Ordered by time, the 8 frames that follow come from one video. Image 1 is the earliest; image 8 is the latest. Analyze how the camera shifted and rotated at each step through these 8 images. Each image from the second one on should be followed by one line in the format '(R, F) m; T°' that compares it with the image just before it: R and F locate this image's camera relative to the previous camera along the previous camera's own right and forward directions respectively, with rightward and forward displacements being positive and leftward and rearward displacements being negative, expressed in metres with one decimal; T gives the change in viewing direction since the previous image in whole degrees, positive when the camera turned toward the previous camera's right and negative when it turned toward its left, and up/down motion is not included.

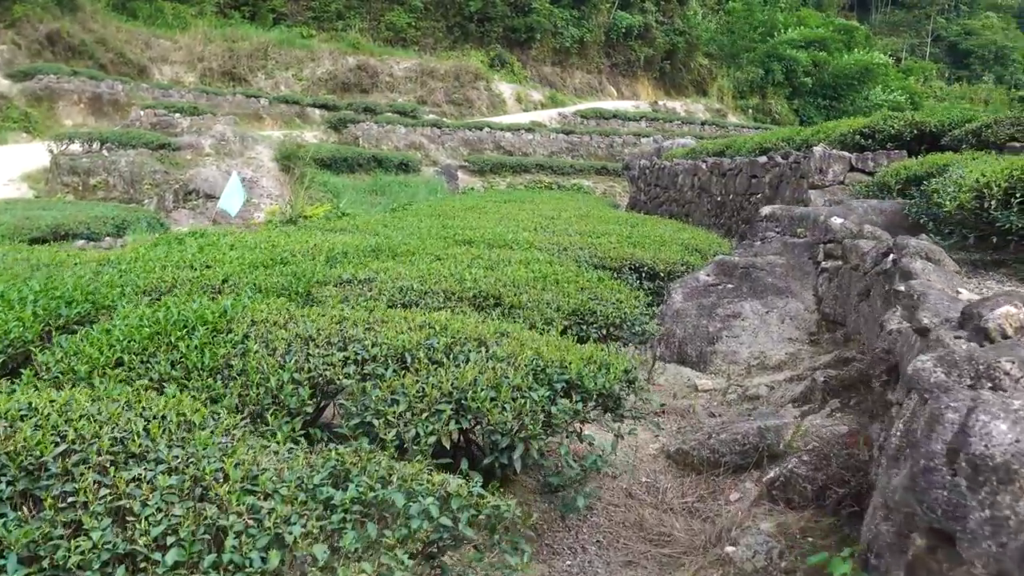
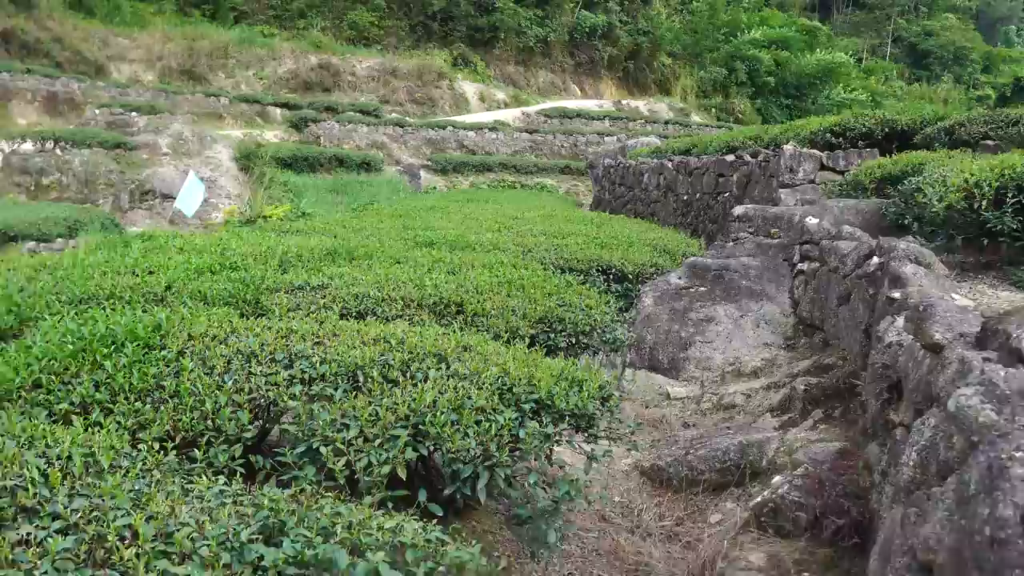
(0.0, +0.2) m; +2°
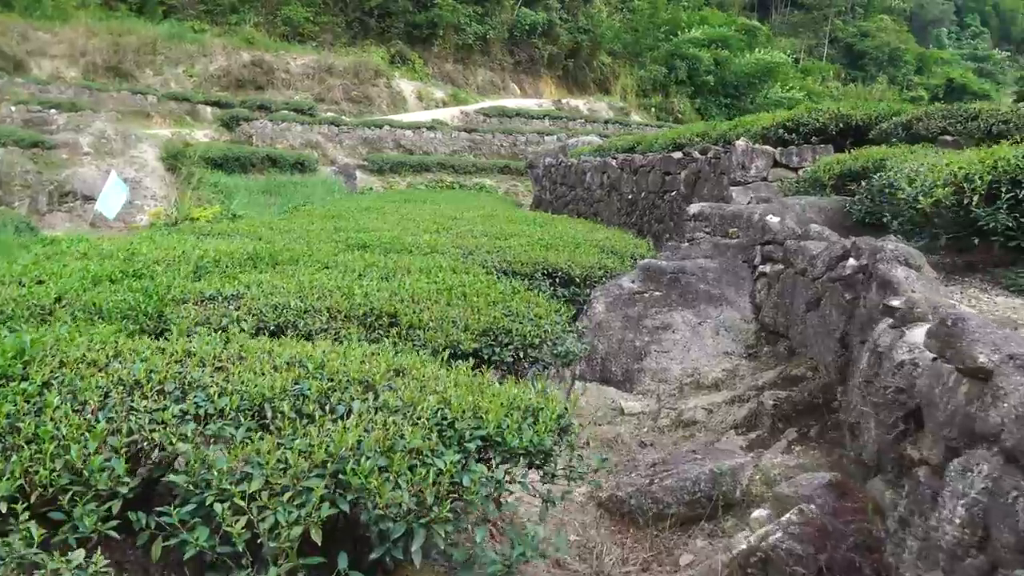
(0.0, +0.4) m; +3°
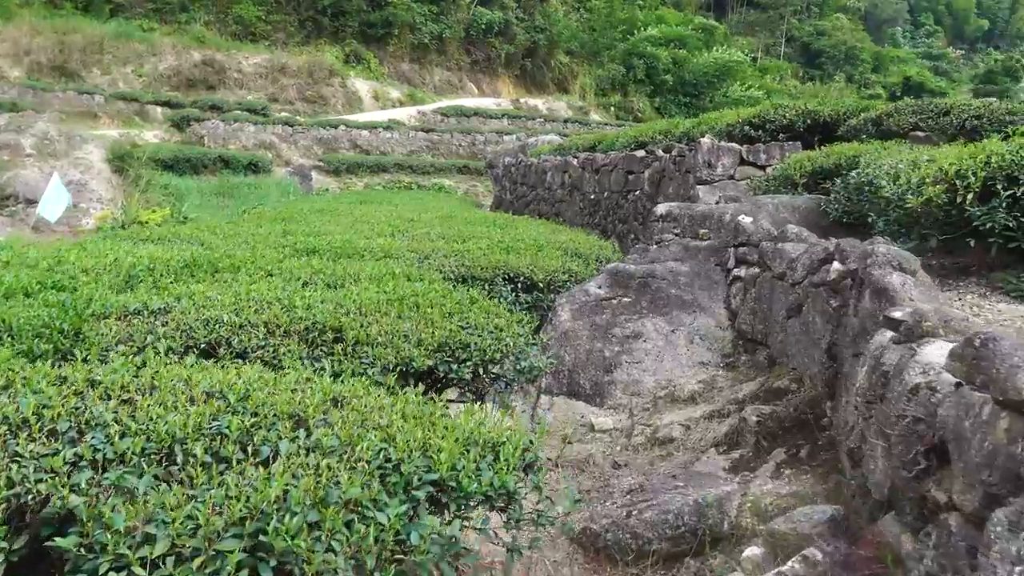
(0.0, +0.3) m; +2°
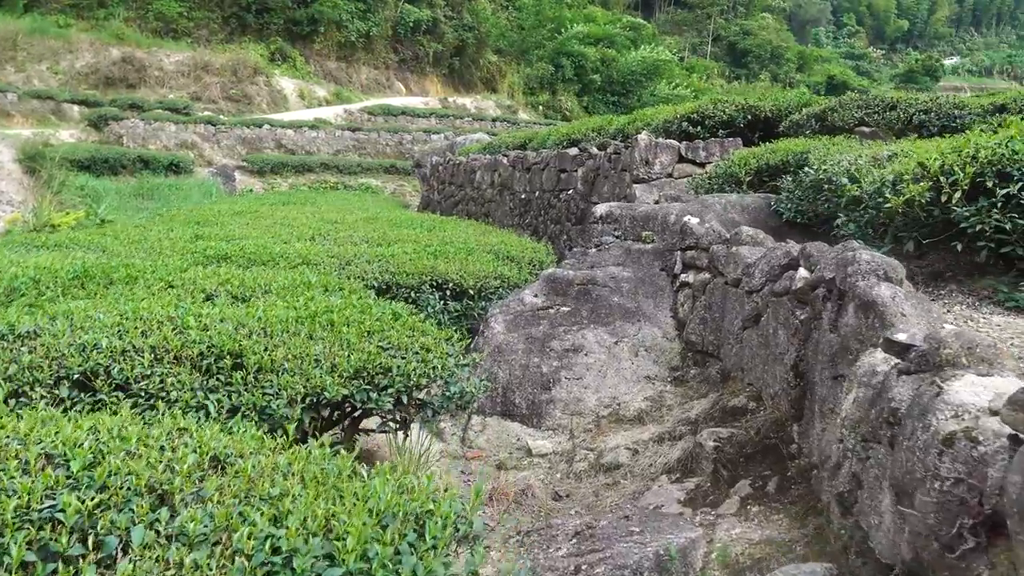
(0.0, +0.4) m; +4°
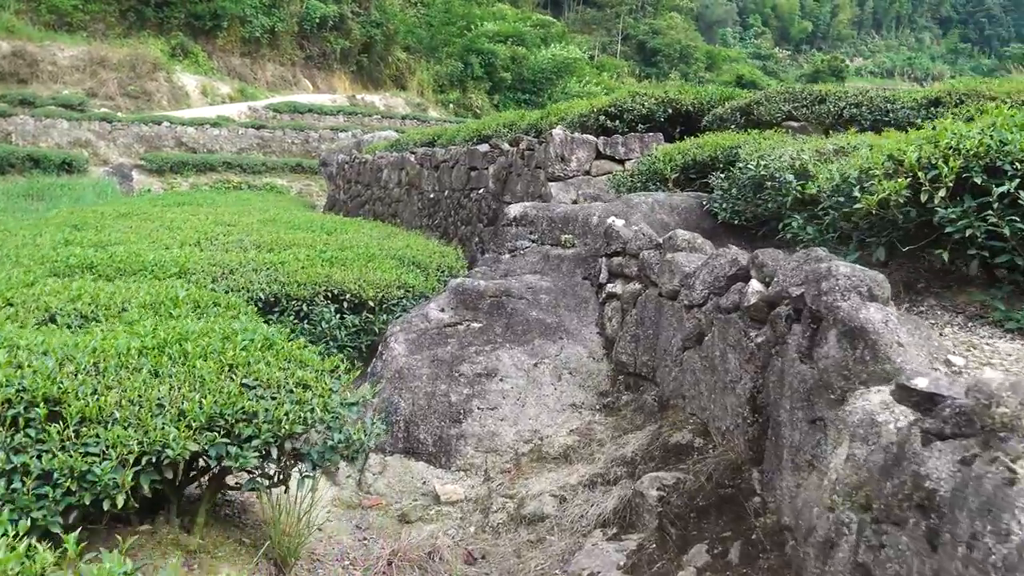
(0.0, +0.5) m; +5°
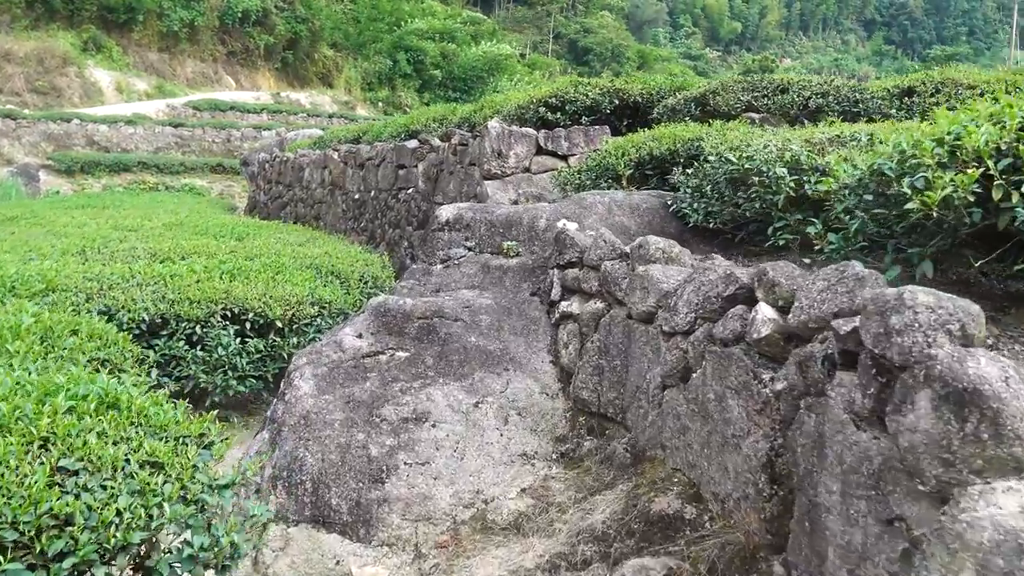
(0.0, +0.6) m; +4°
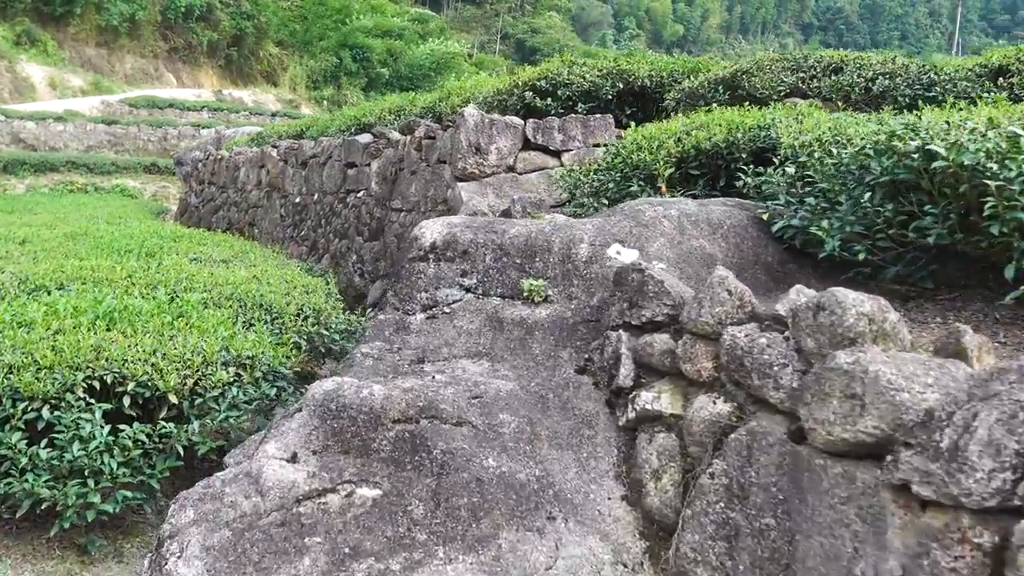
(-0.2, +1.2) m; +3°
